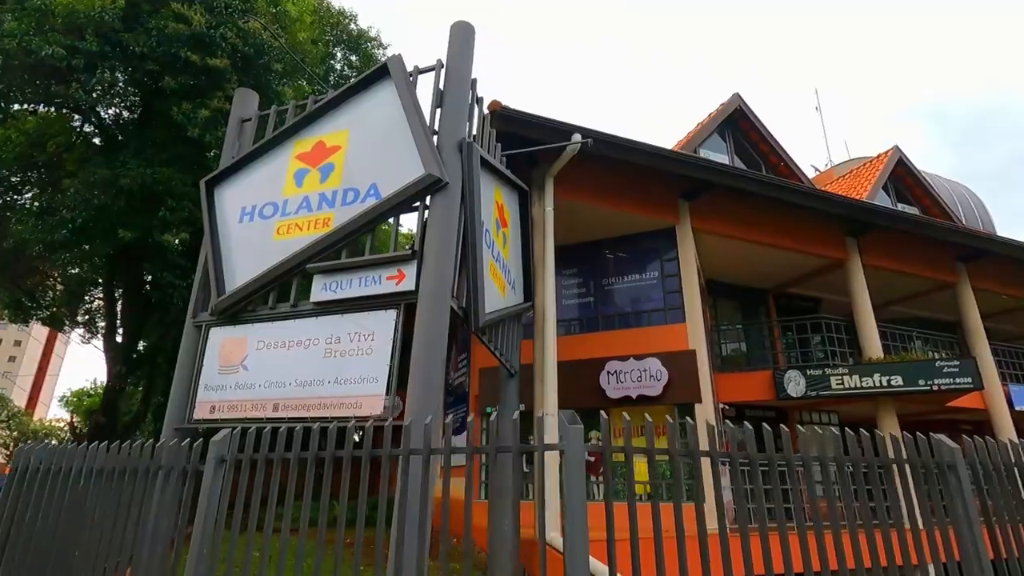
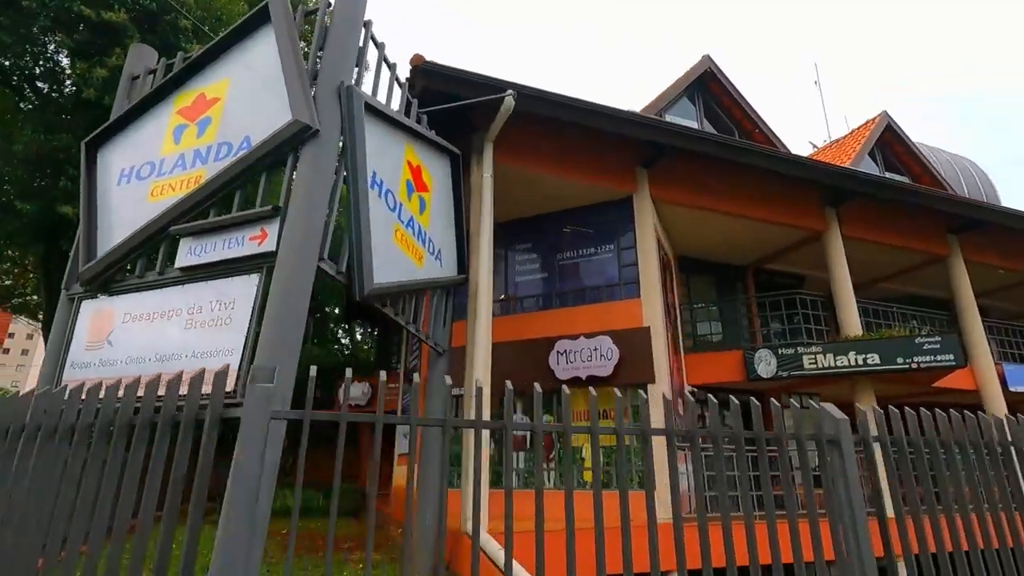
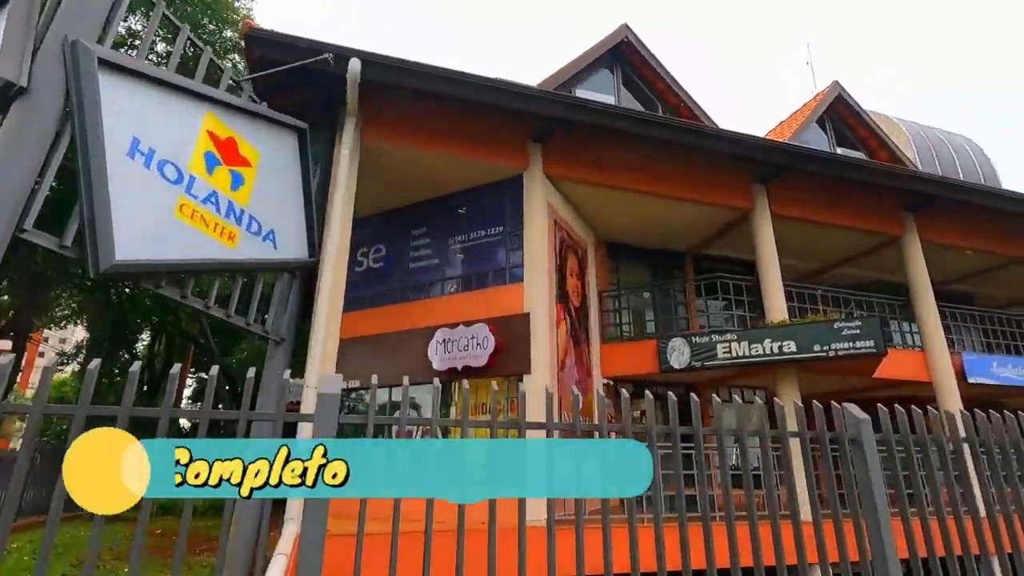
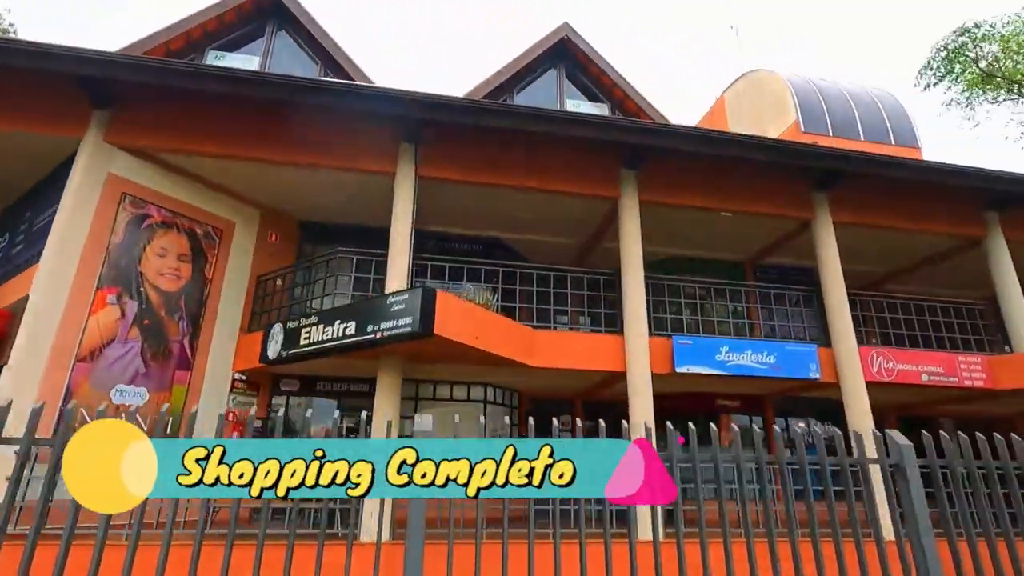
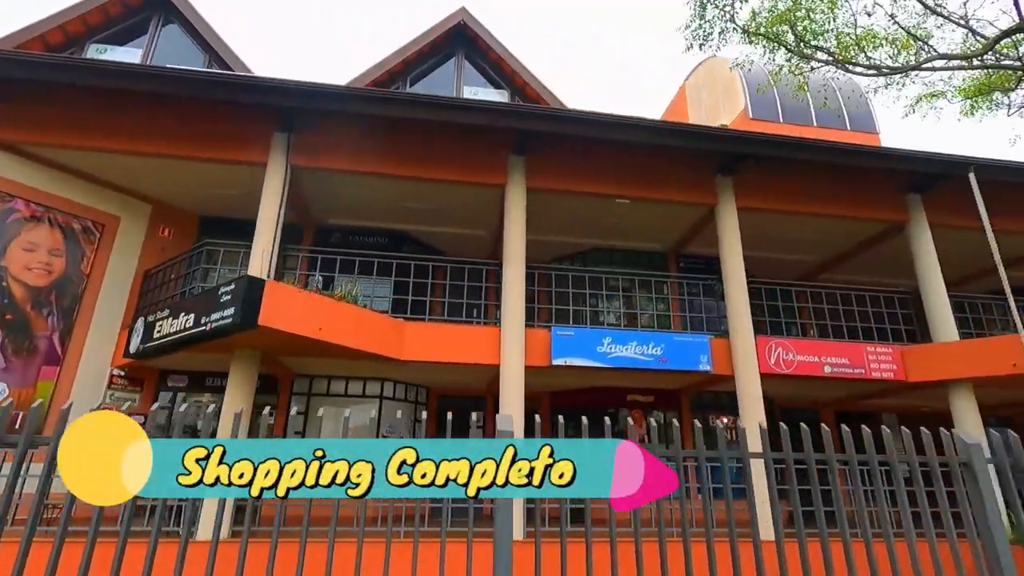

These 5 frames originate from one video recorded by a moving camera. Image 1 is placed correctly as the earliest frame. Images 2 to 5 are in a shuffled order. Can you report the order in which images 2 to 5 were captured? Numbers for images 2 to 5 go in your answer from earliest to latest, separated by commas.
2, 3, 4, 5
